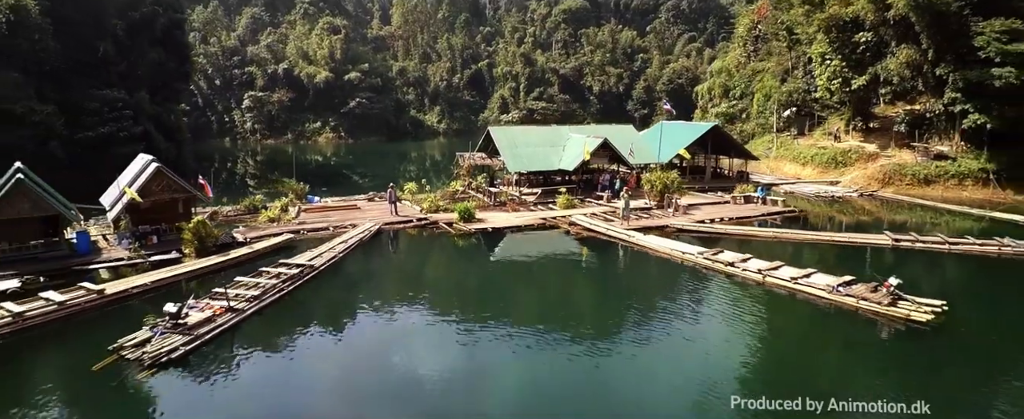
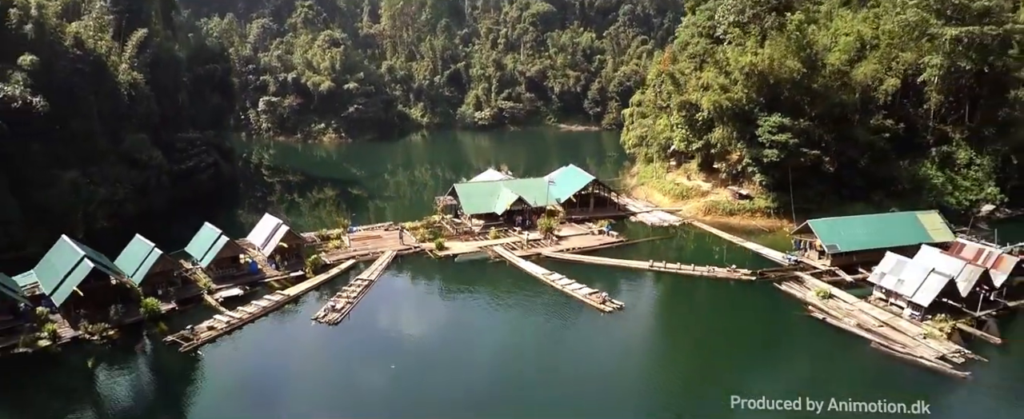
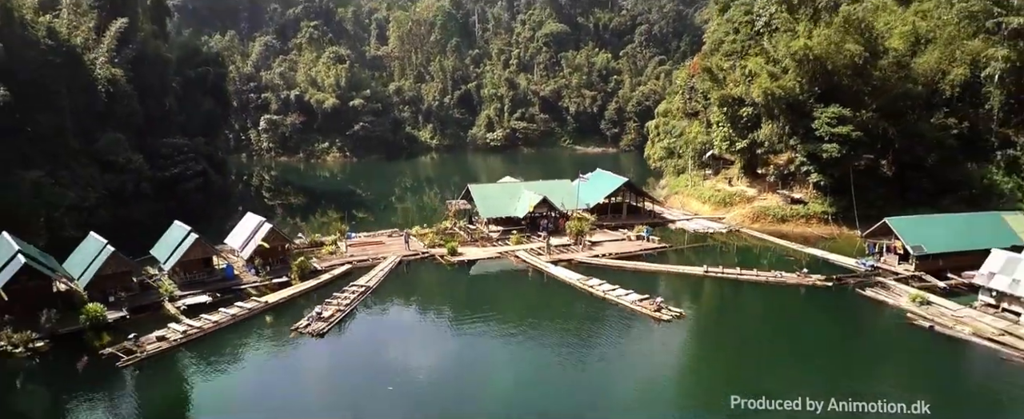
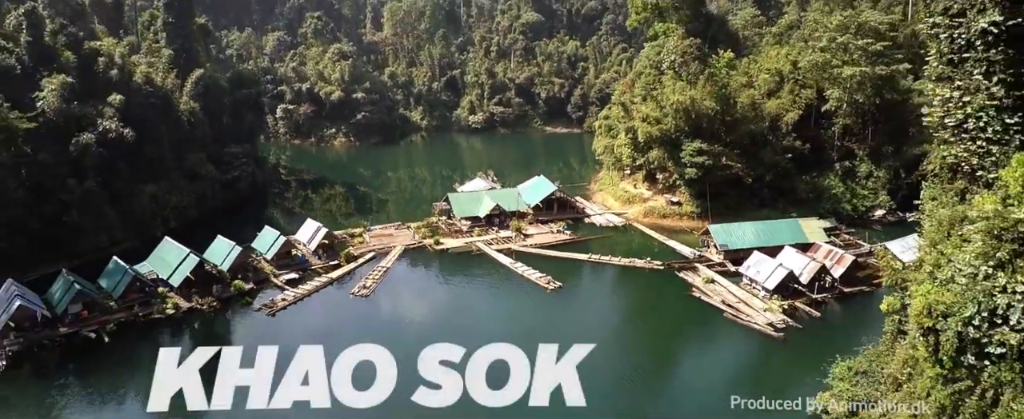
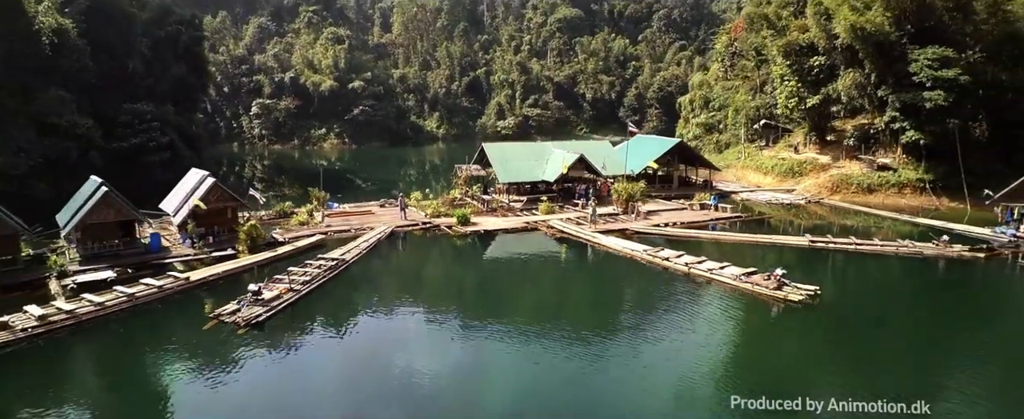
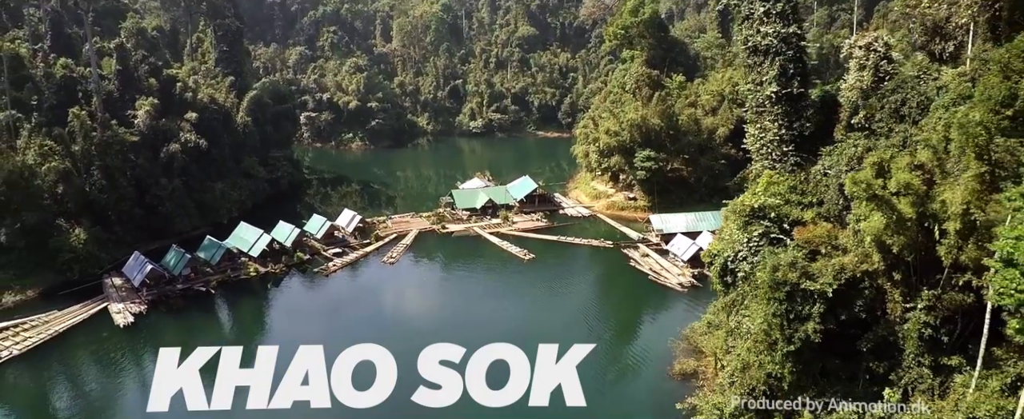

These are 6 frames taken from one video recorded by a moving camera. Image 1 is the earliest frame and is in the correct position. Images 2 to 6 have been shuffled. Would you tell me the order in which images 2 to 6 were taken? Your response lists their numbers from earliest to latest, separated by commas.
5, 3, 2, 4, 6
